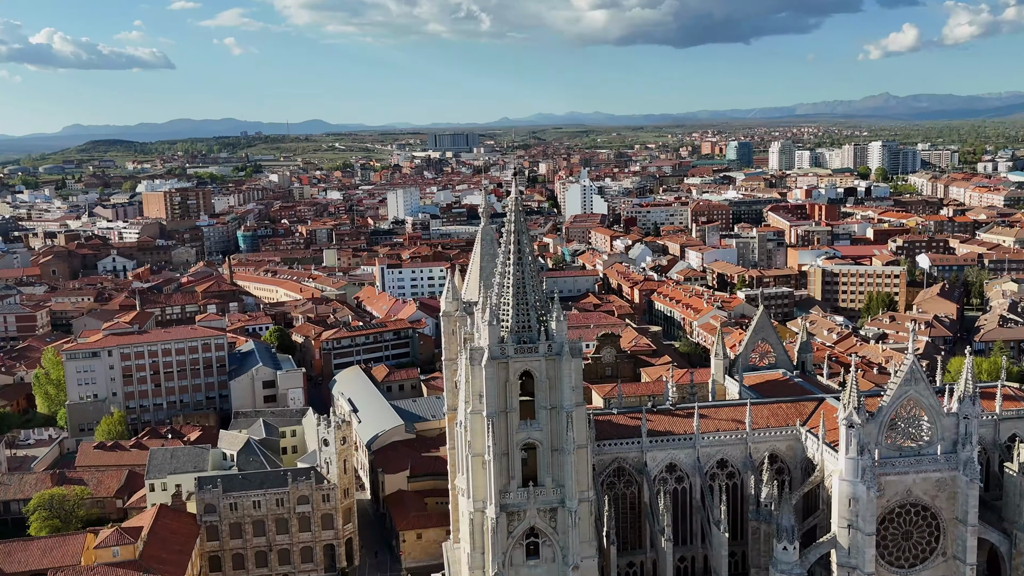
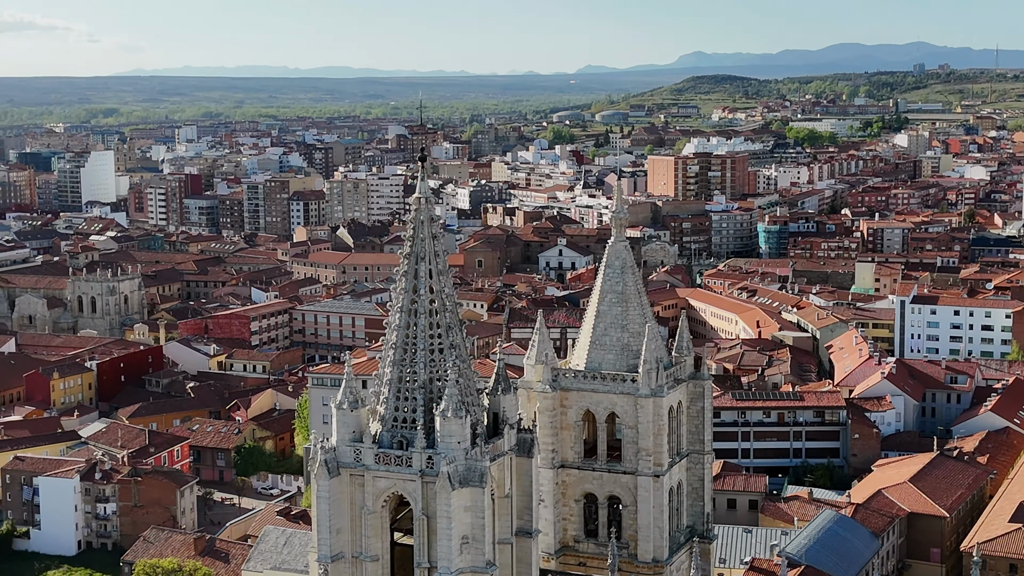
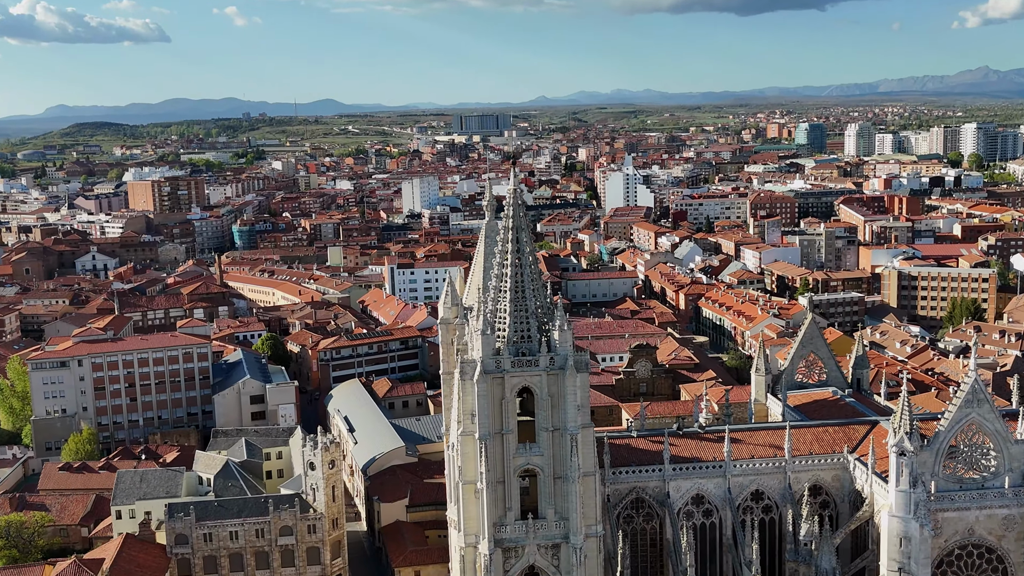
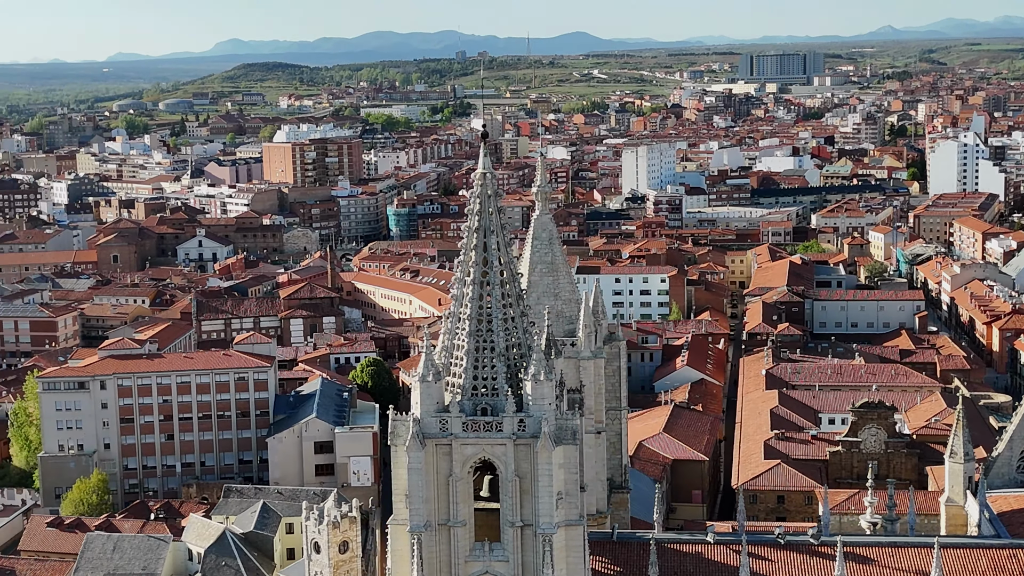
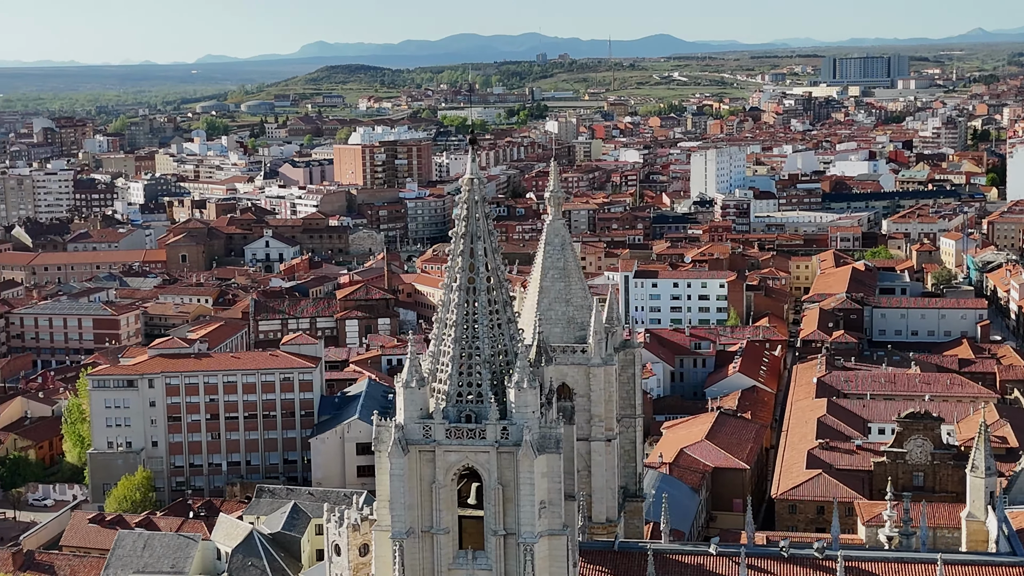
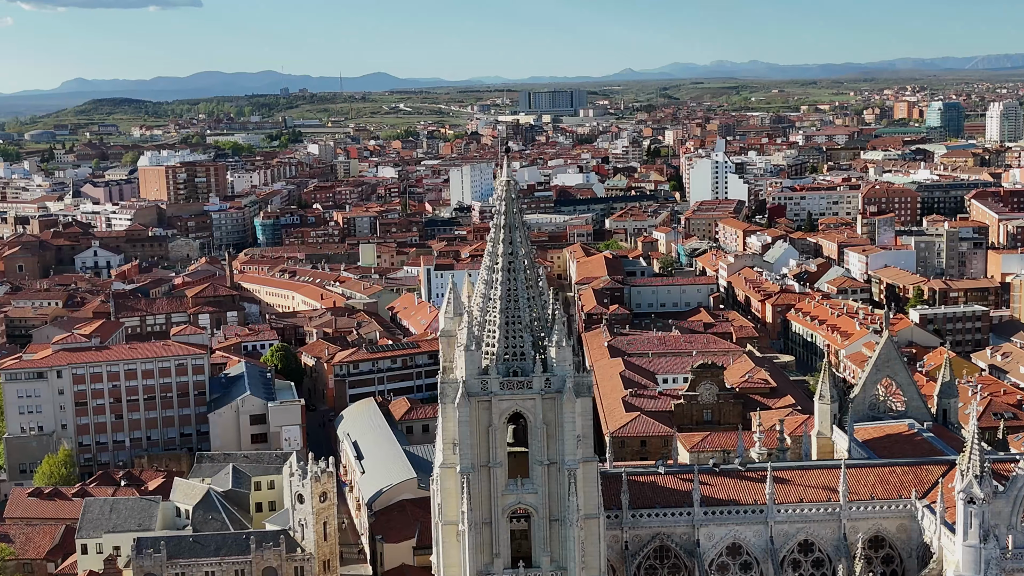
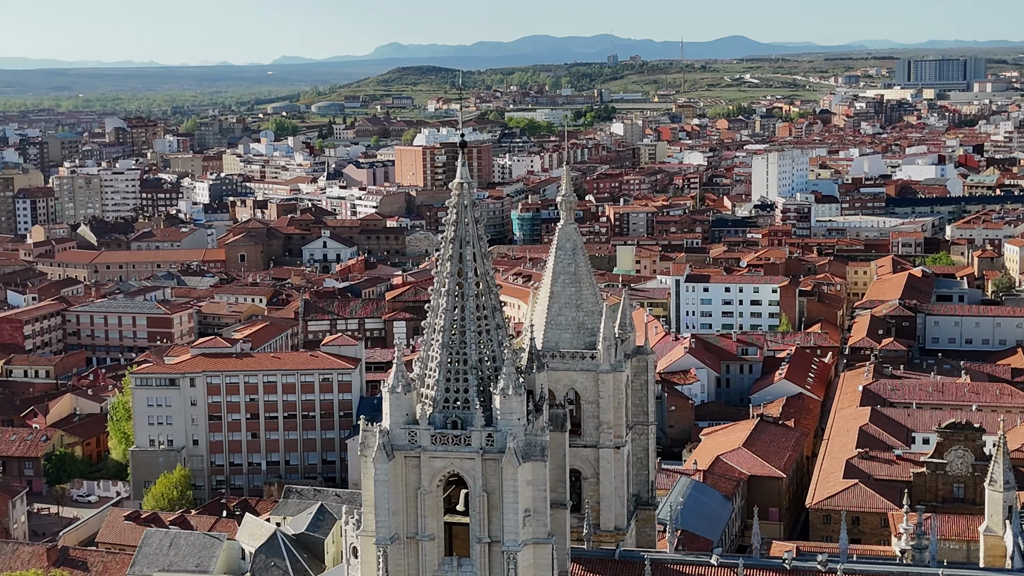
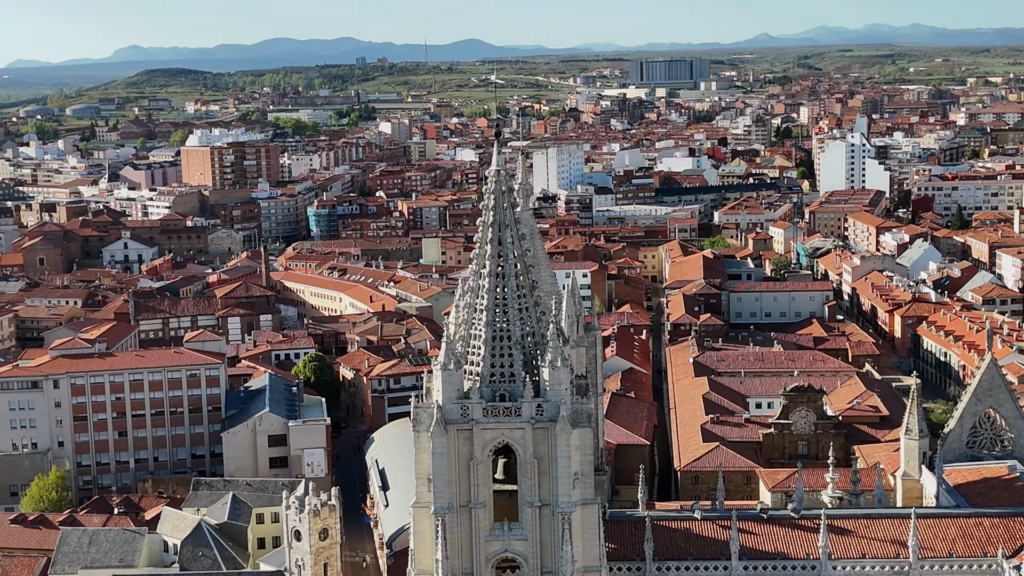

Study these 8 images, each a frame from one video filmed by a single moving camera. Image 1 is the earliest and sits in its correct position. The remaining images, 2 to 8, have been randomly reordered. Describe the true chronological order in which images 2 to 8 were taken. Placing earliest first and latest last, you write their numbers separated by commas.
3, 6, 8, 4, 5, 7, 2
